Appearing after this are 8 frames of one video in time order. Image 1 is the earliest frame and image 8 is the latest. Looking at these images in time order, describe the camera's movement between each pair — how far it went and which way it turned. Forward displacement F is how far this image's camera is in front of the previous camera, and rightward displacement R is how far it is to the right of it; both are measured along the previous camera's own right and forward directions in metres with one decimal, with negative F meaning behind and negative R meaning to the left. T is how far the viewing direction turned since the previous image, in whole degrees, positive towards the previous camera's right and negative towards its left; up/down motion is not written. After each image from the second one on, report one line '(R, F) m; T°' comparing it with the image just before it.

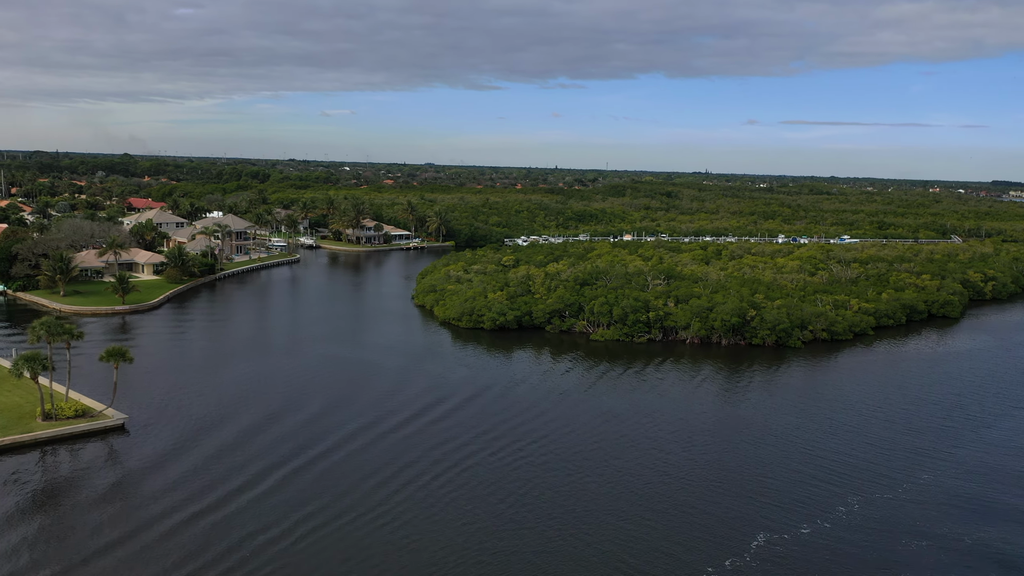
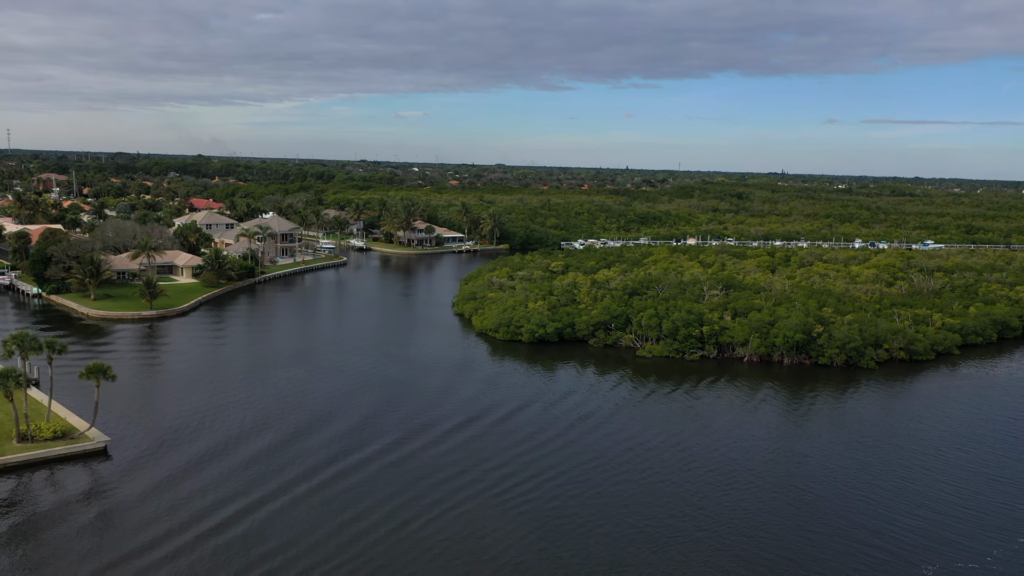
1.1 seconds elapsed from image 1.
(+1.6, +3.8) m; -5°
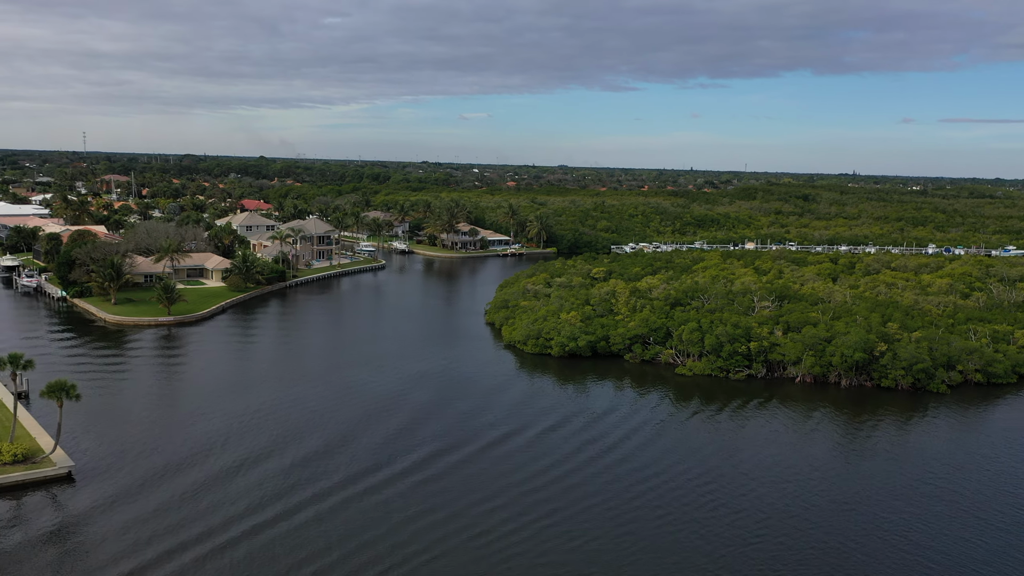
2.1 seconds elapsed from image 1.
(+1.7, +3.5) m; -4°
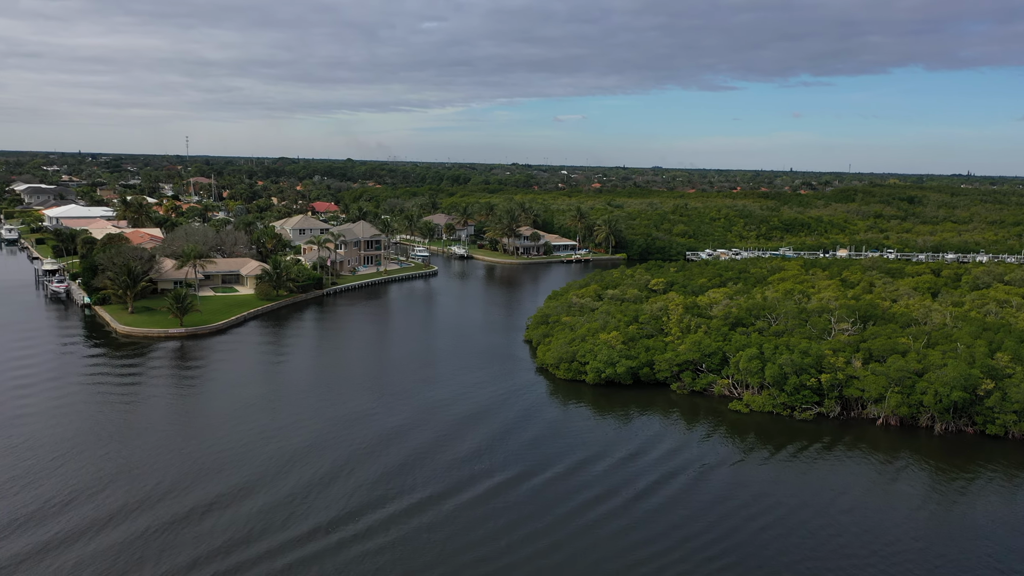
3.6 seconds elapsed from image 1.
(+2.9, +5.7) m; -6°
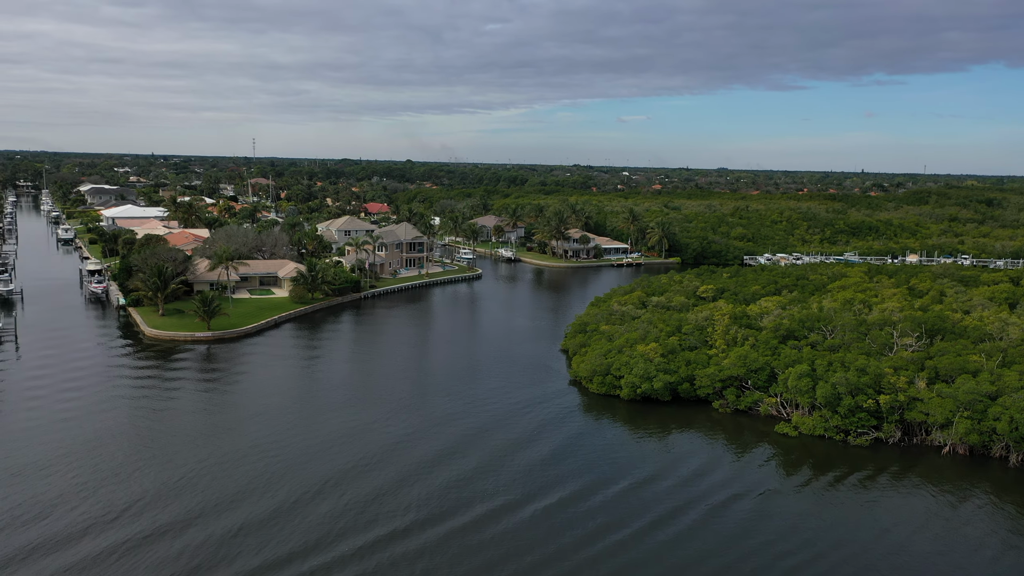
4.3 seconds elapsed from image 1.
(+1.3, +2.4) m; -4°
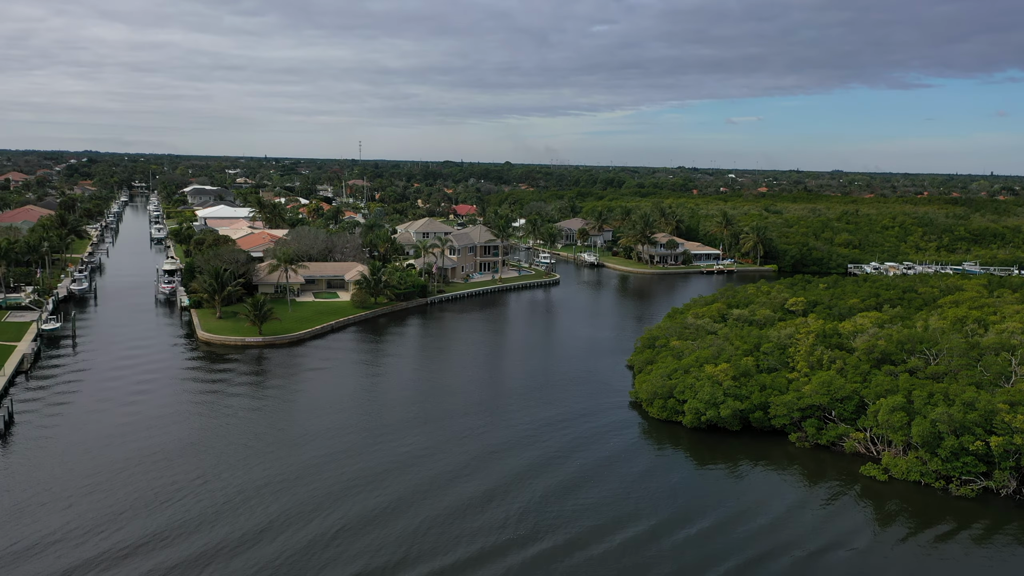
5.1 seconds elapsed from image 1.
(+1.9, +3.4) m; -7°
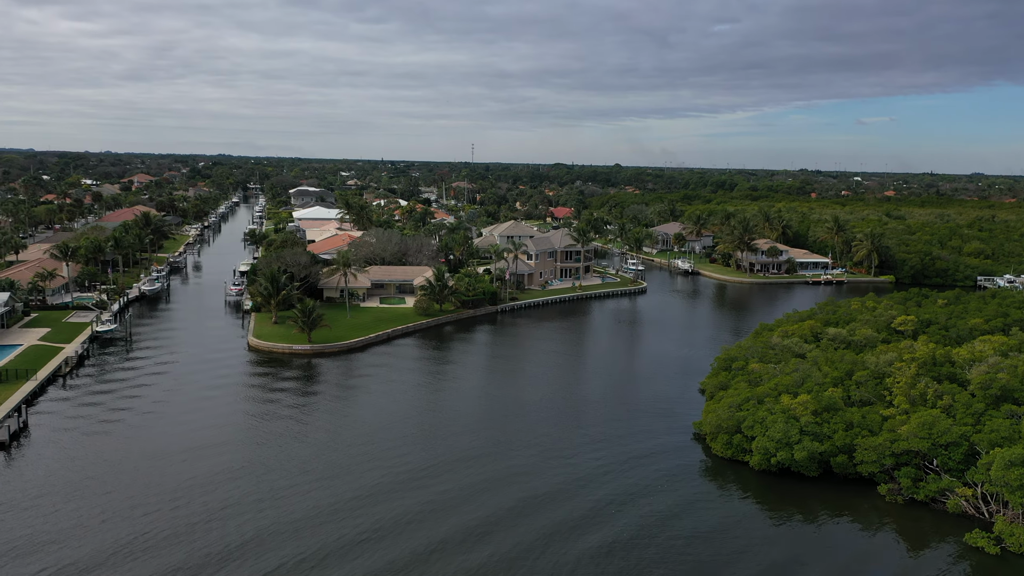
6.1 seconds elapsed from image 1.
(+2.4, +3.8) m; -8°
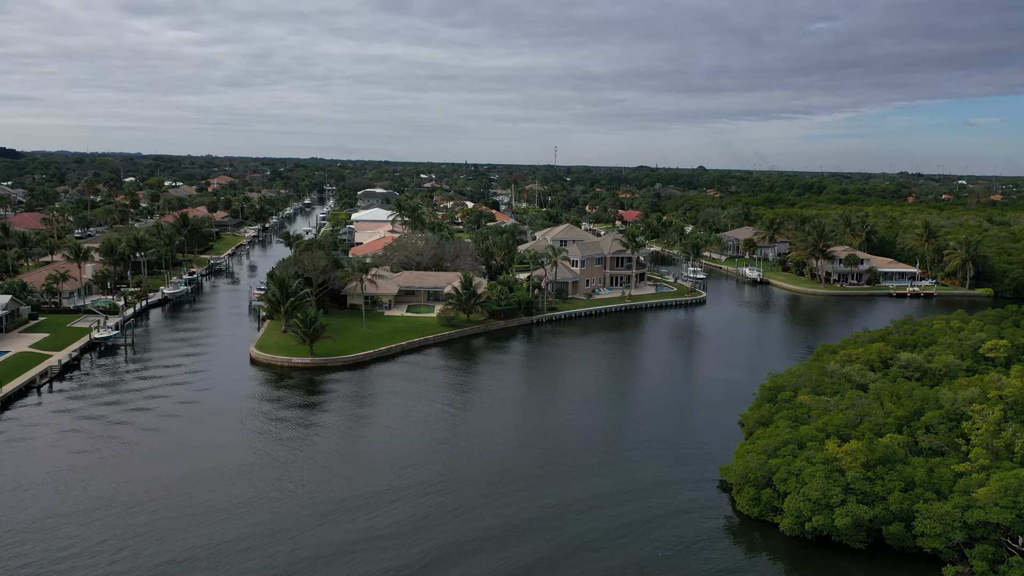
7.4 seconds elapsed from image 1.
(+2.8, +4.5) m; -6°
